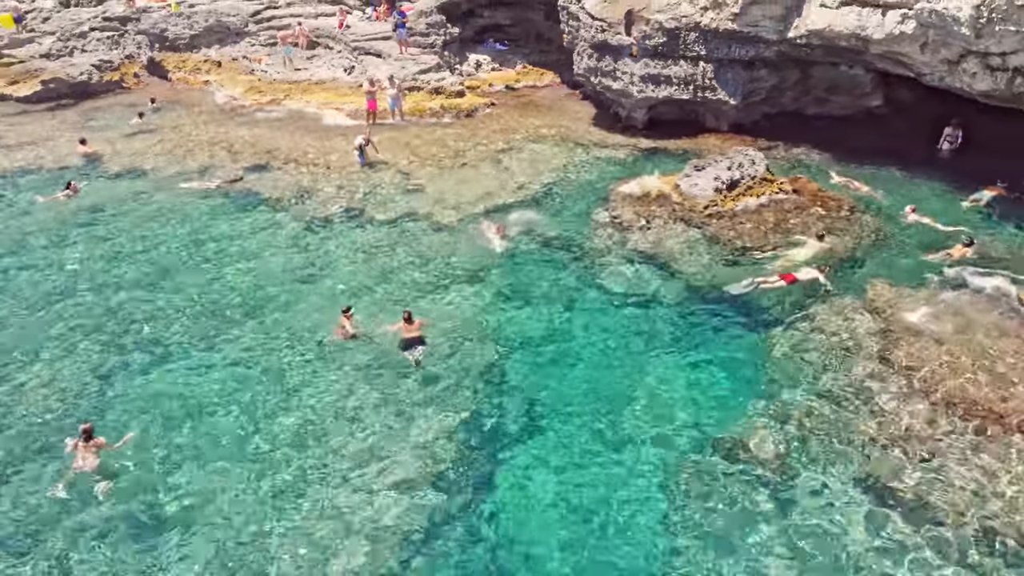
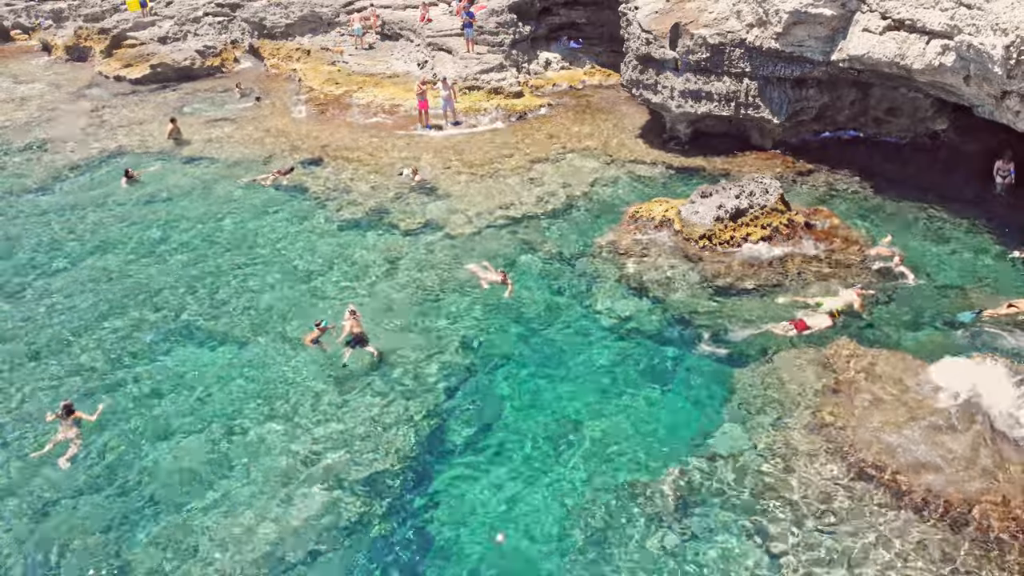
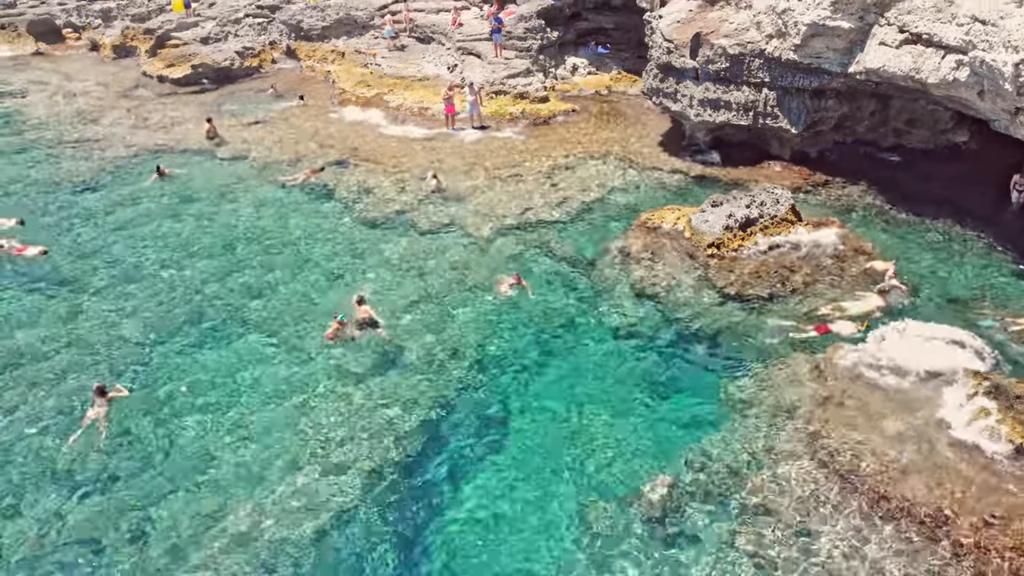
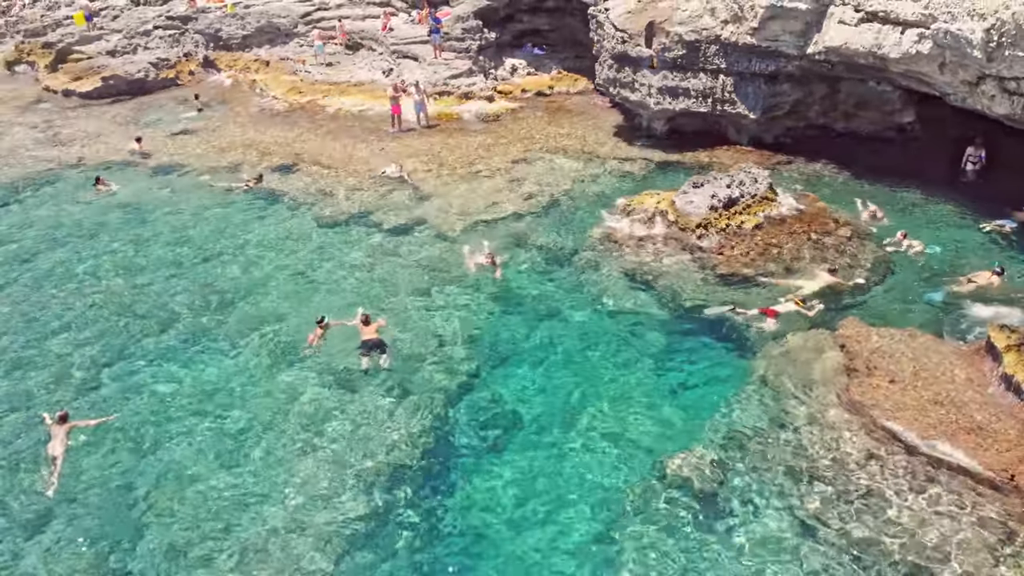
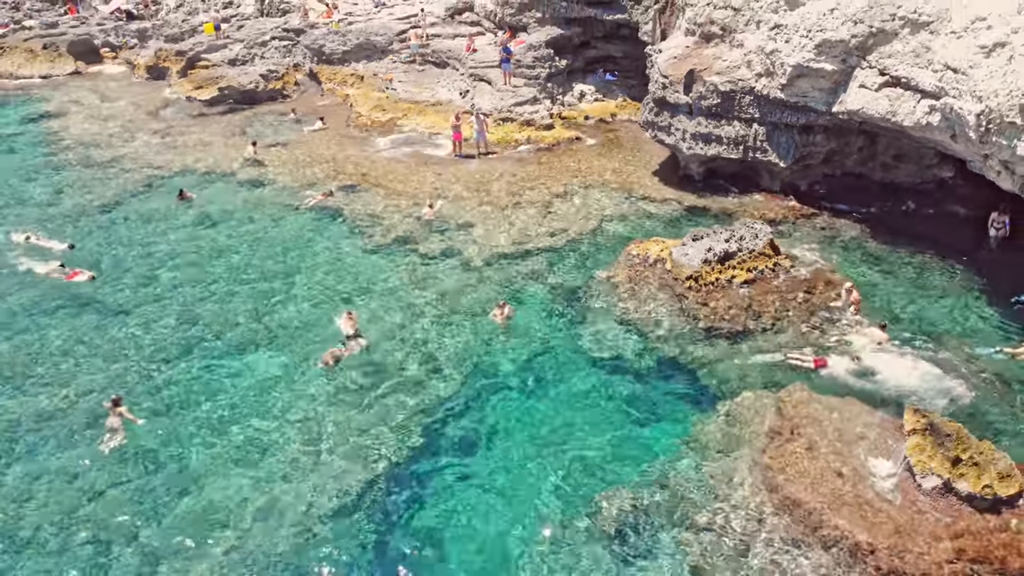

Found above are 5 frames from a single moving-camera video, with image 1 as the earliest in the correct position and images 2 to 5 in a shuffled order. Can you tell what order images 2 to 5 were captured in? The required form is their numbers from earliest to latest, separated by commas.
4, 2, 3, 5
